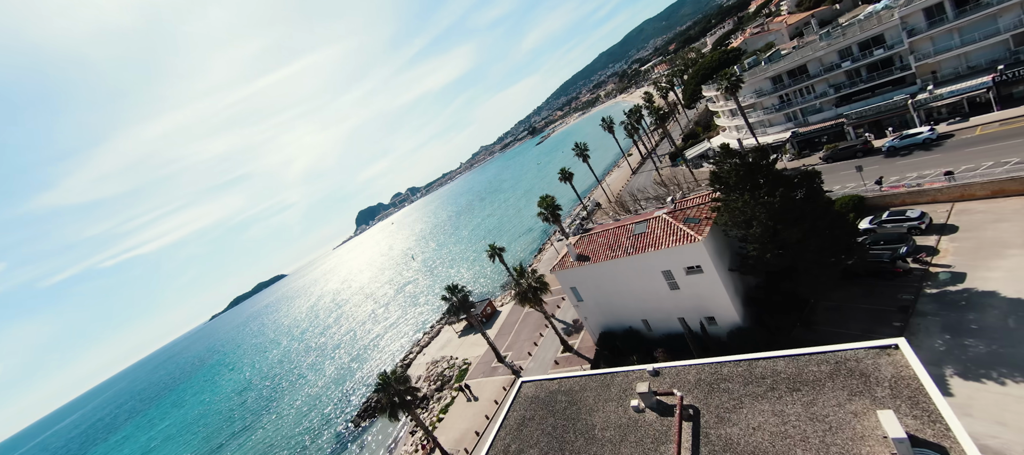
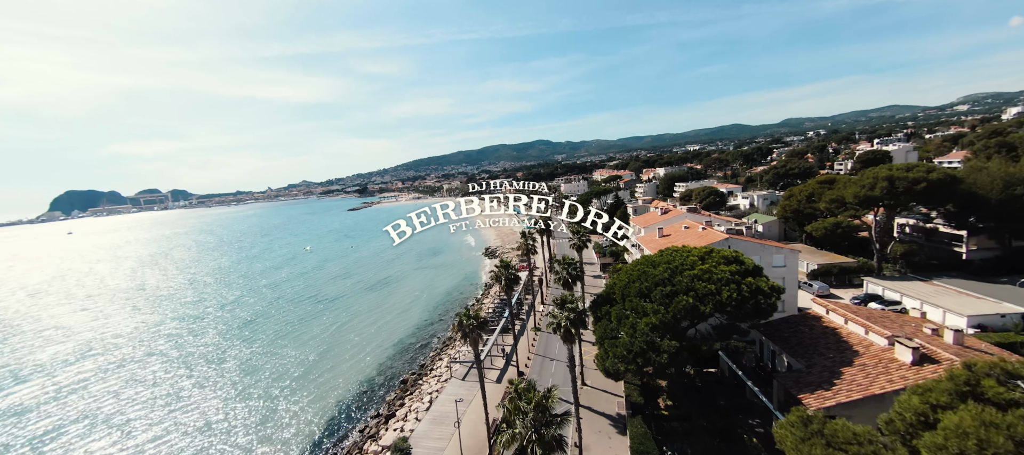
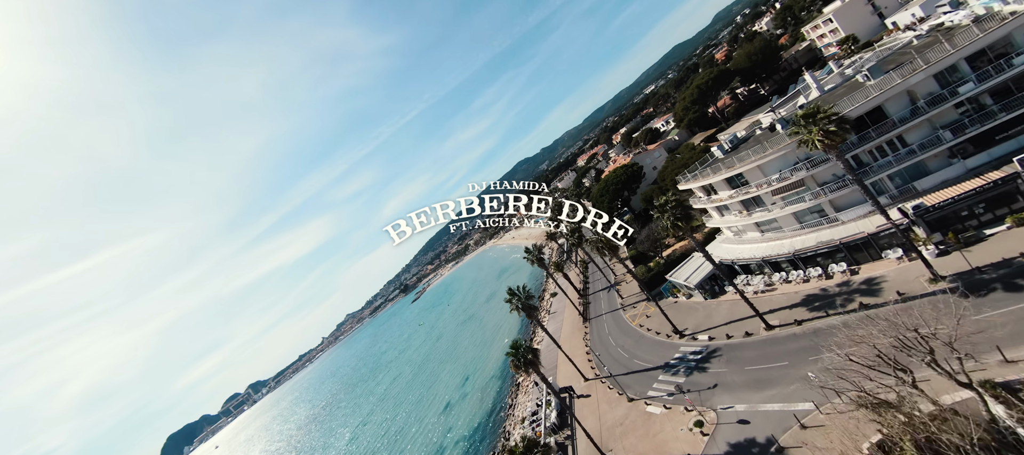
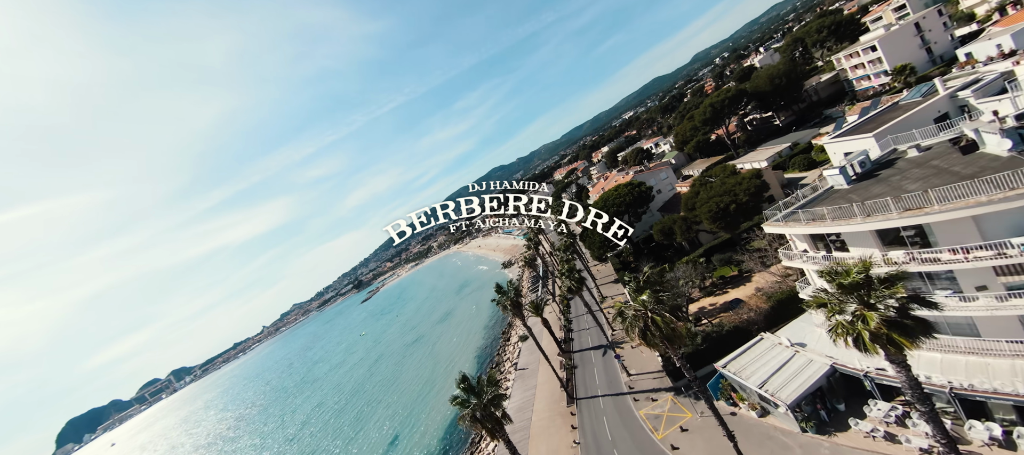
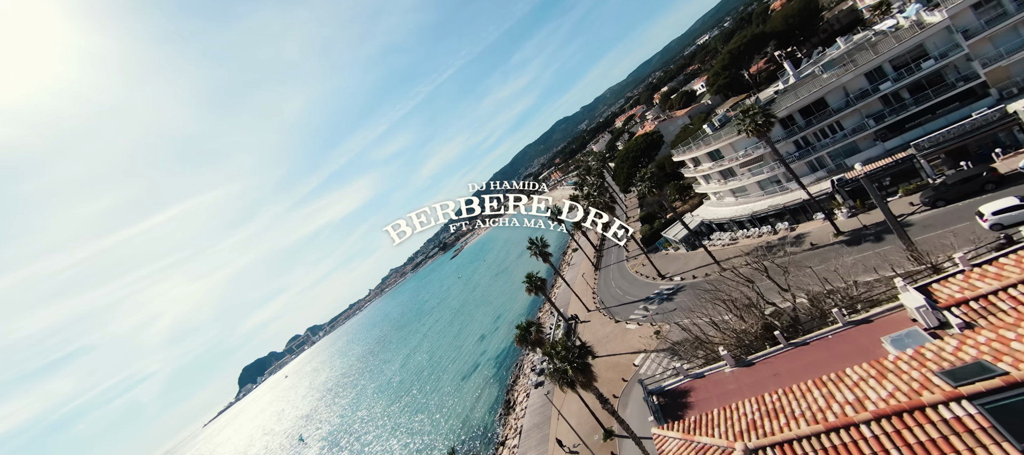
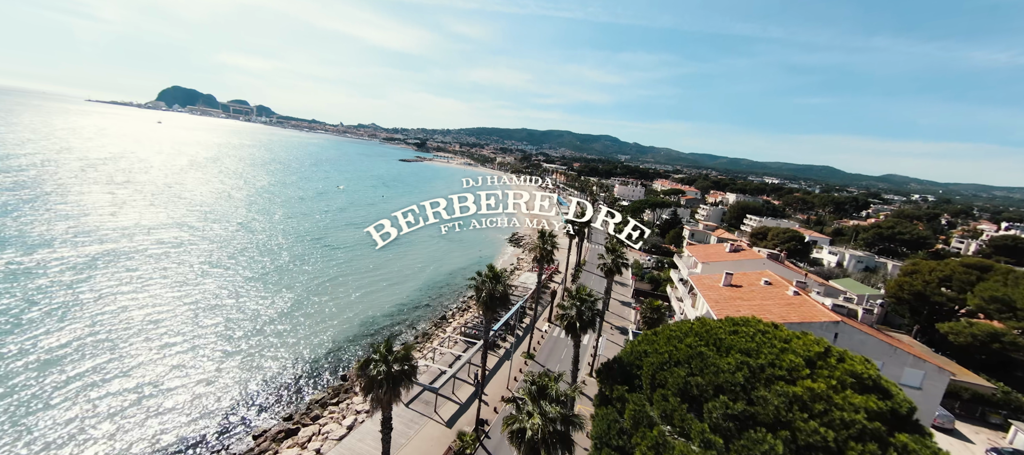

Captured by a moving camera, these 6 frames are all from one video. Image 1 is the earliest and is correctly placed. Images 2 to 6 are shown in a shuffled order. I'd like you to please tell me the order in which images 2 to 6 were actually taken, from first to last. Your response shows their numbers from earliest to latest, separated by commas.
5, 3, 4, 2, 6
